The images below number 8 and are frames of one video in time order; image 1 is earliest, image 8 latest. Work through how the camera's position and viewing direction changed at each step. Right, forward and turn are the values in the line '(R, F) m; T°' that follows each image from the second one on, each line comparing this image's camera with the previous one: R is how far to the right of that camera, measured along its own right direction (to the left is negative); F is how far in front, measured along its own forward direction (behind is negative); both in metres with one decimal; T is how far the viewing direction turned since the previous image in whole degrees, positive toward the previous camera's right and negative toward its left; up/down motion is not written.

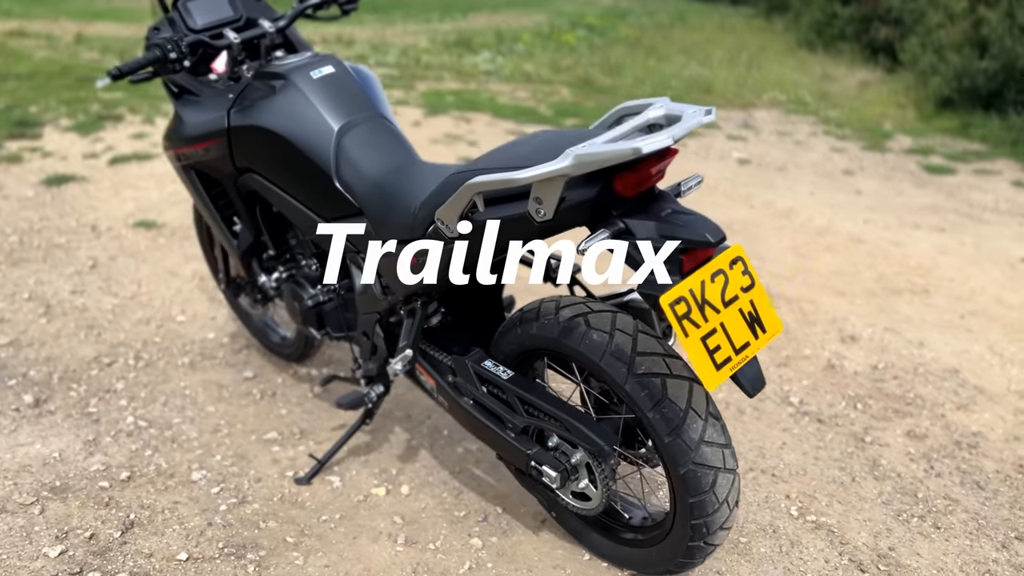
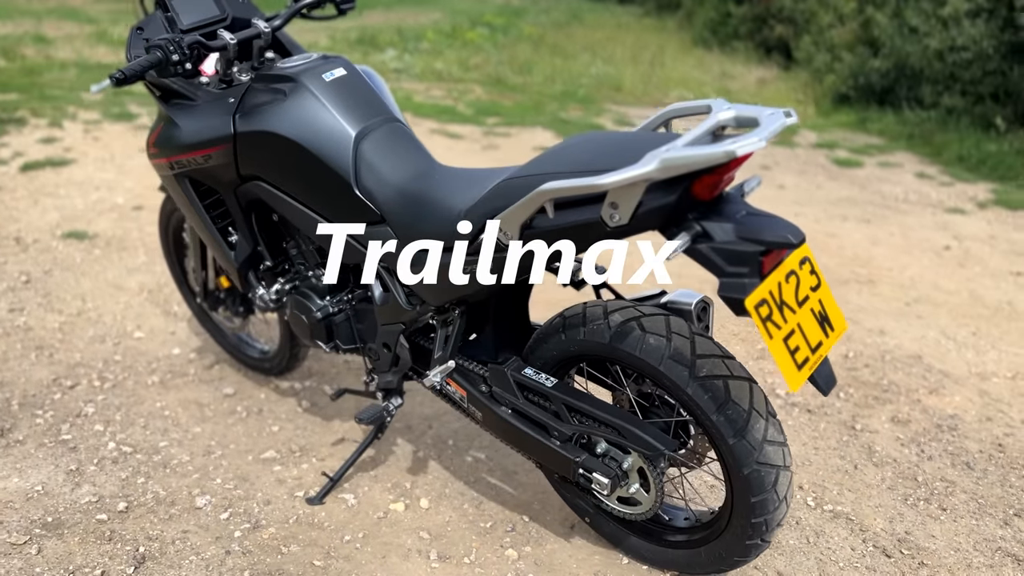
(-0.3, +0.1) m; +7°
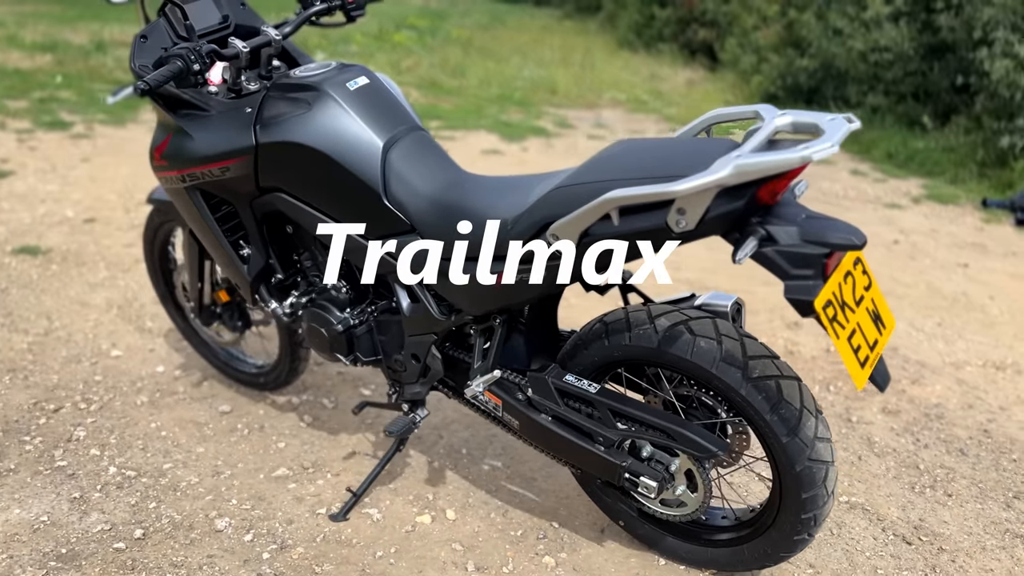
(-0.3, 0.0) m; +5°
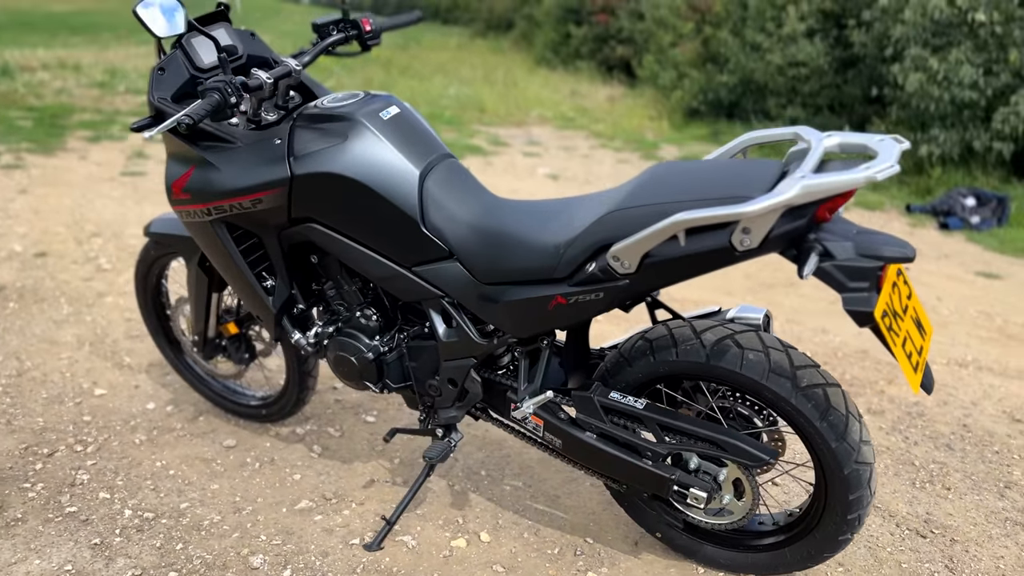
(-0.3, 0.0) m; +5°
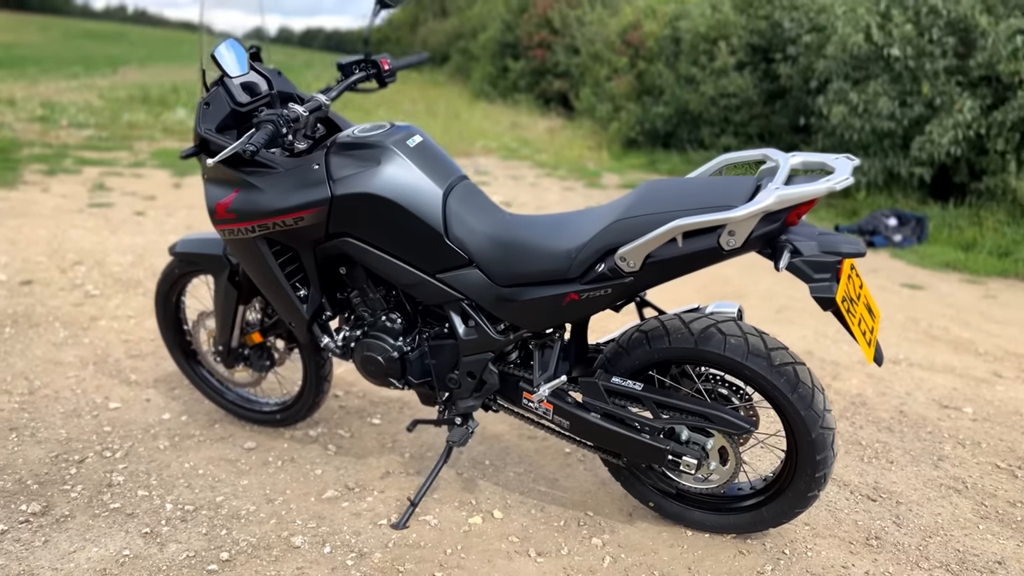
(-0.2, -0.3) m; +4°
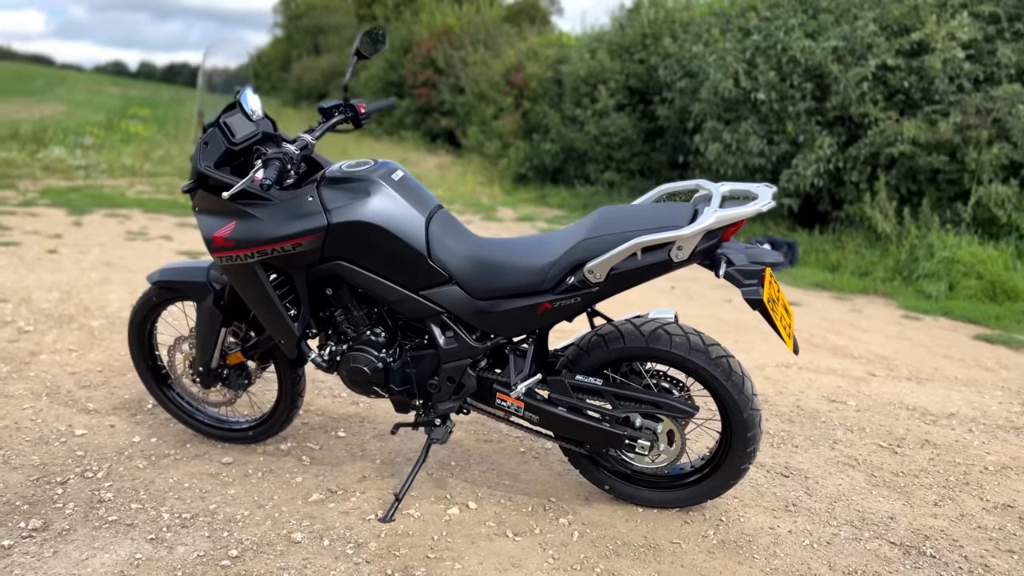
(-0.3, -0.4) m; +8°
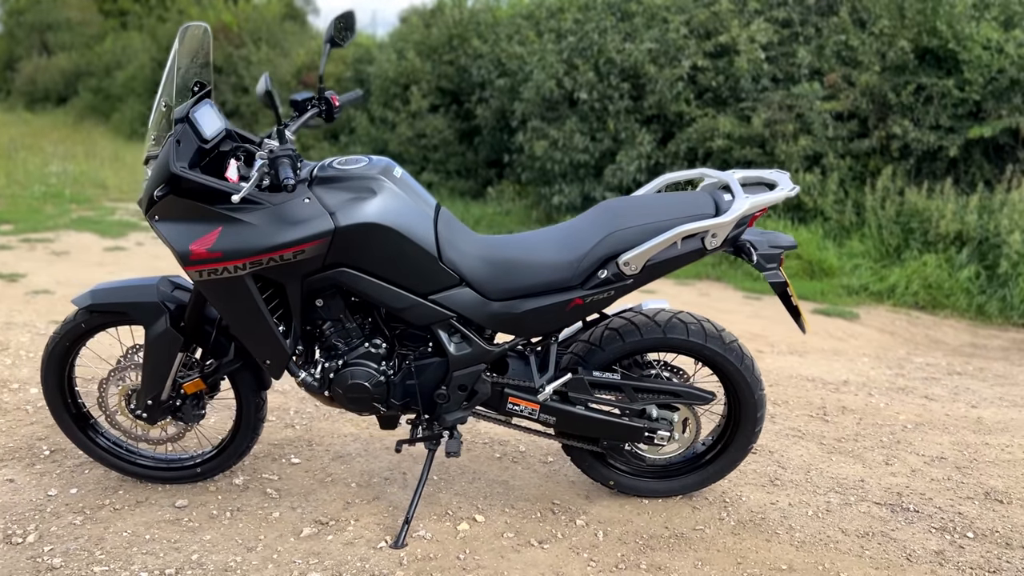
(-0.8, +0.2) m; +15°
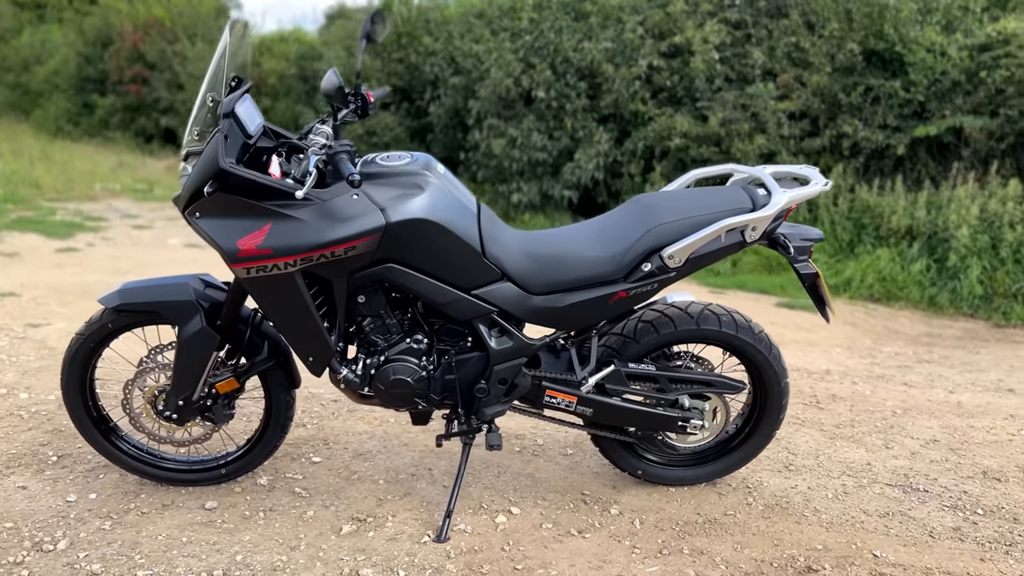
(-0.4, 0.0) m; +5°
